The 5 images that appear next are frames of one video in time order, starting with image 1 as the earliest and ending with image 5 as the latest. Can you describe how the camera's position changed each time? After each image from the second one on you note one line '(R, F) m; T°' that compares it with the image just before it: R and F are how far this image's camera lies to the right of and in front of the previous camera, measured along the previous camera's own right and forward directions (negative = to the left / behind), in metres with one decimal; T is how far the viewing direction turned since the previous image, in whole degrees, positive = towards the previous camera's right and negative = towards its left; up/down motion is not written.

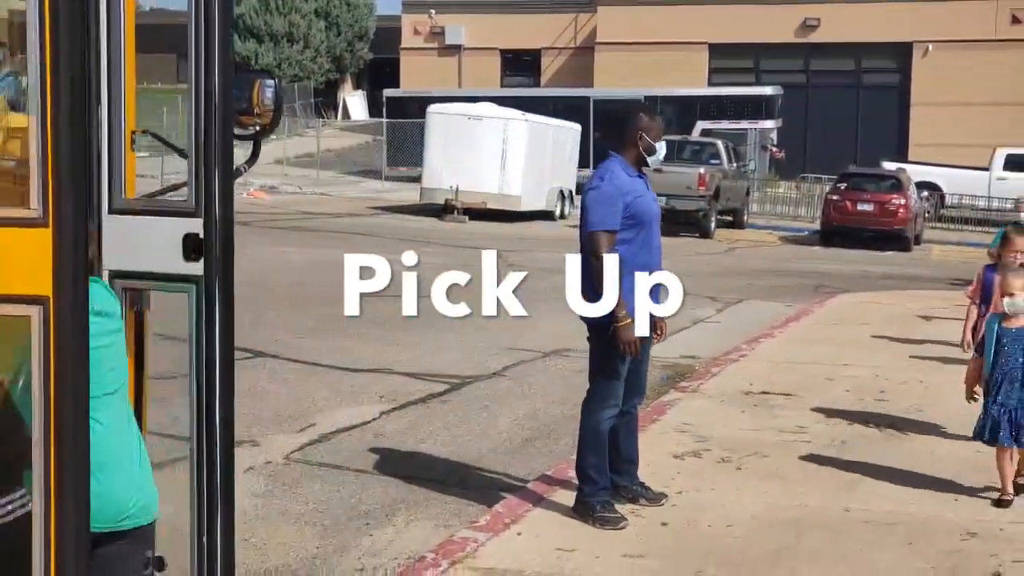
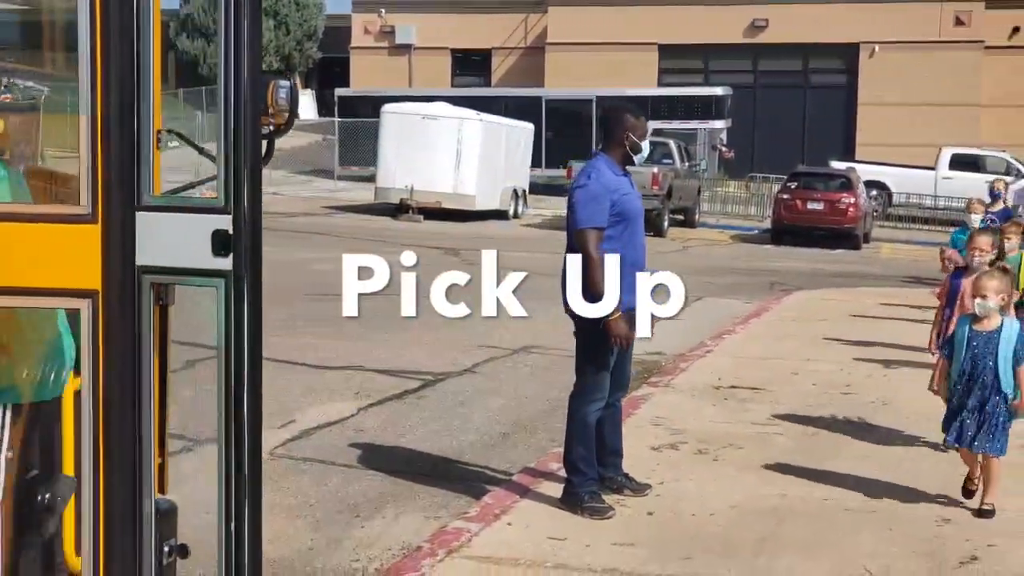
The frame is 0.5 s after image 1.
(-0.2, -0.1) m; +2°
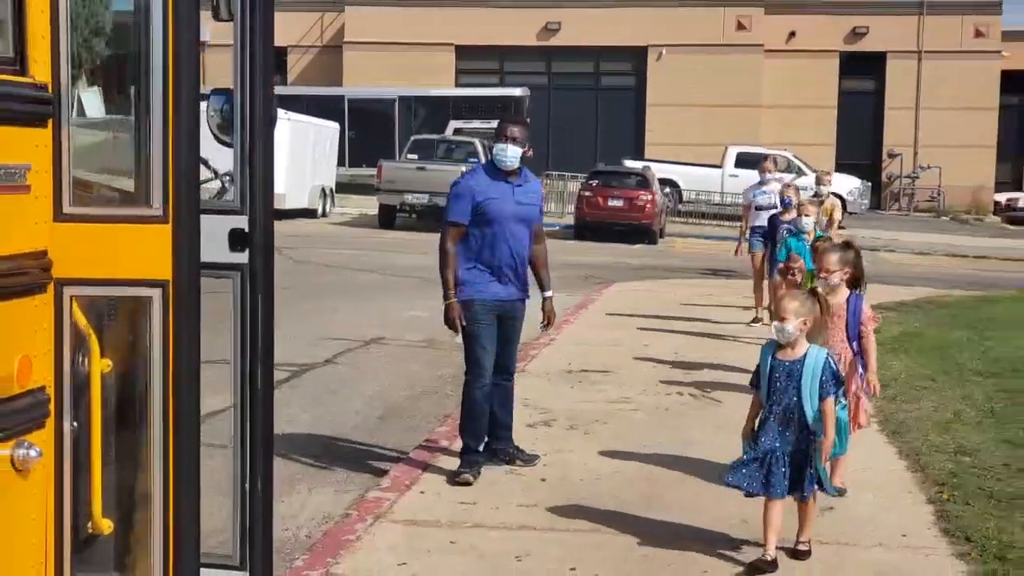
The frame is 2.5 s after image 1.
(-0.6, -0.6) m; +10°
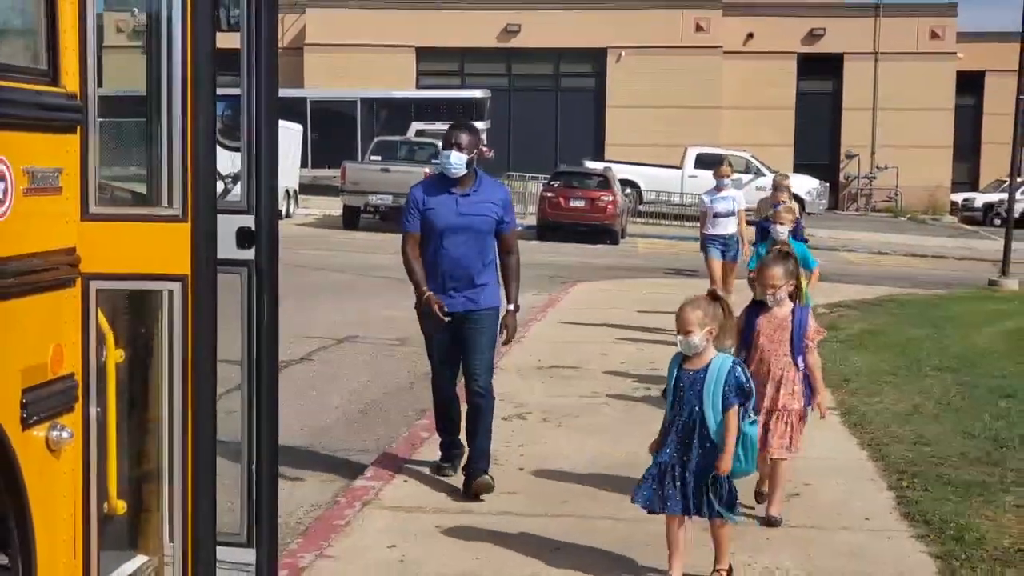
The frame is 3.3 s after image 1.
(-0.1, -0.3) m; +2°
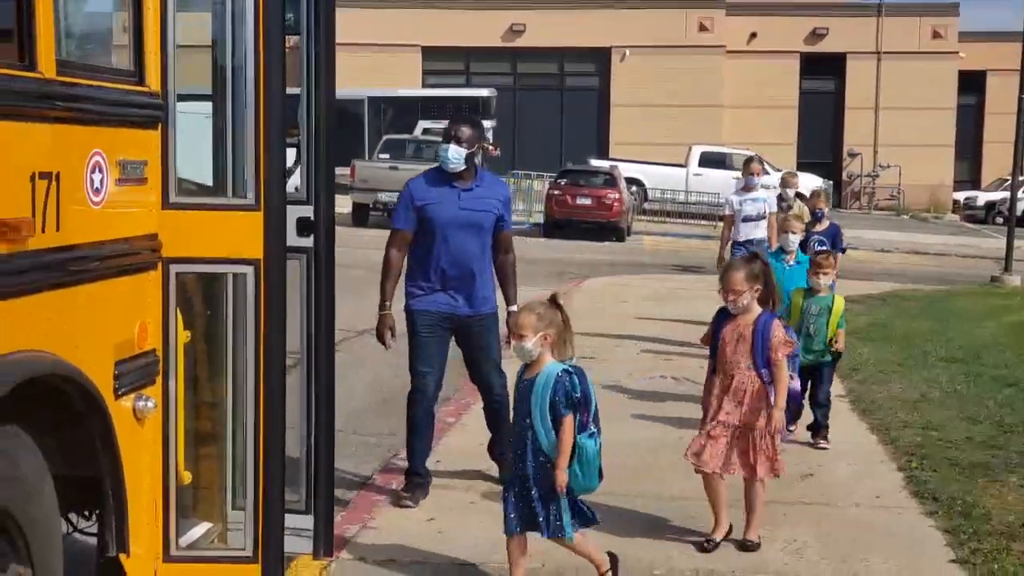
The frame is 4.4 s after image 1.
(-0.1, -0.3) m; 0°
